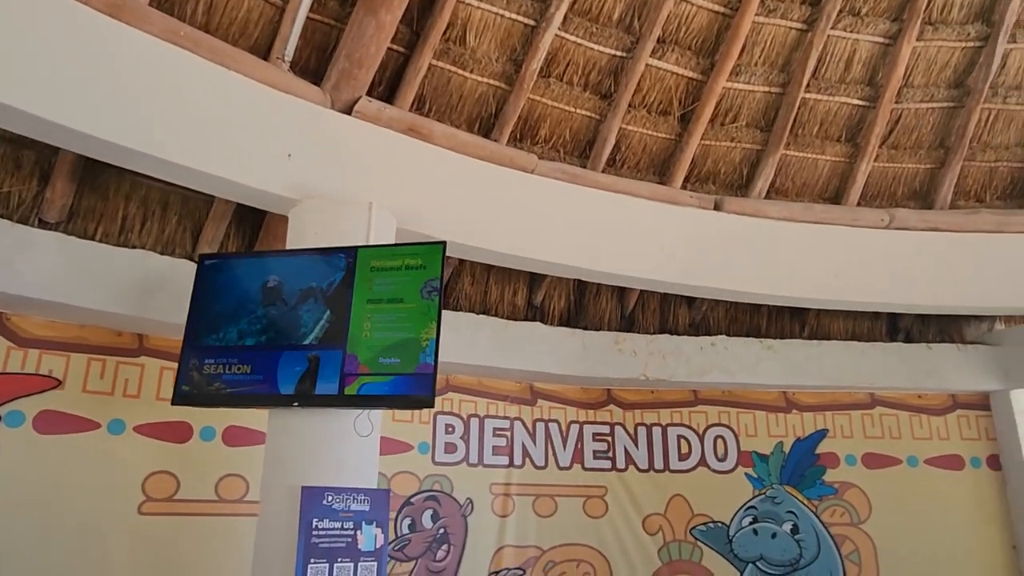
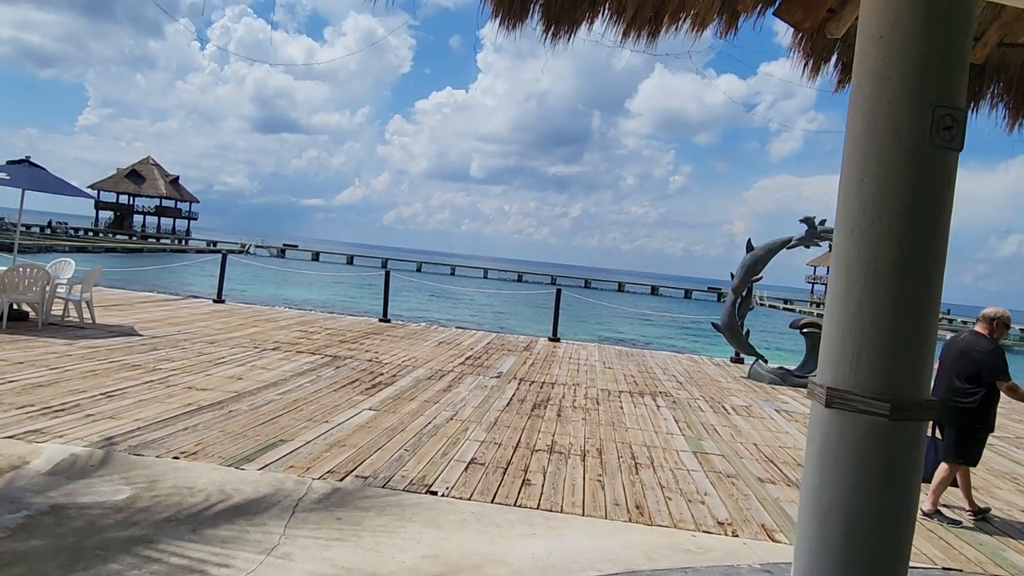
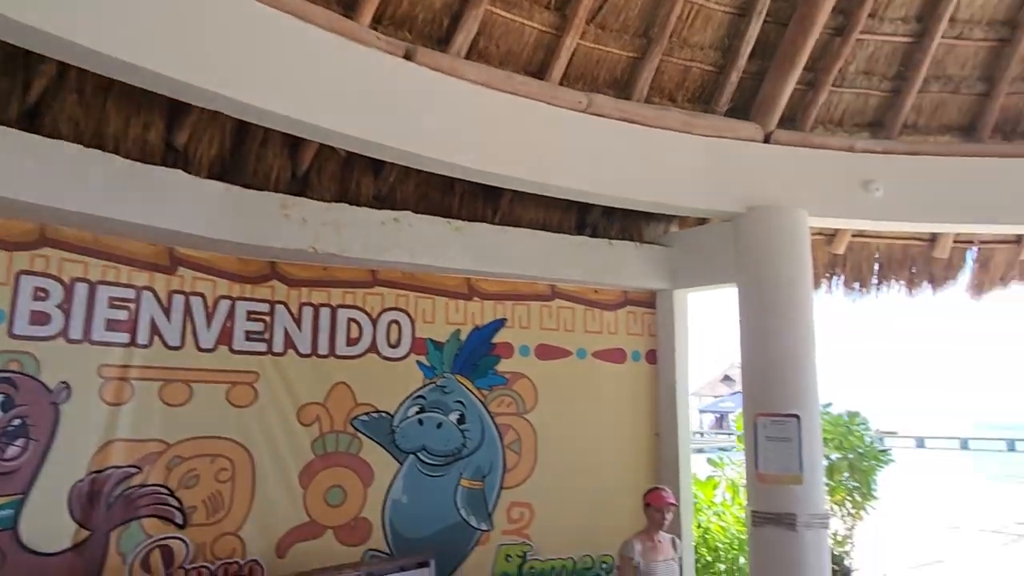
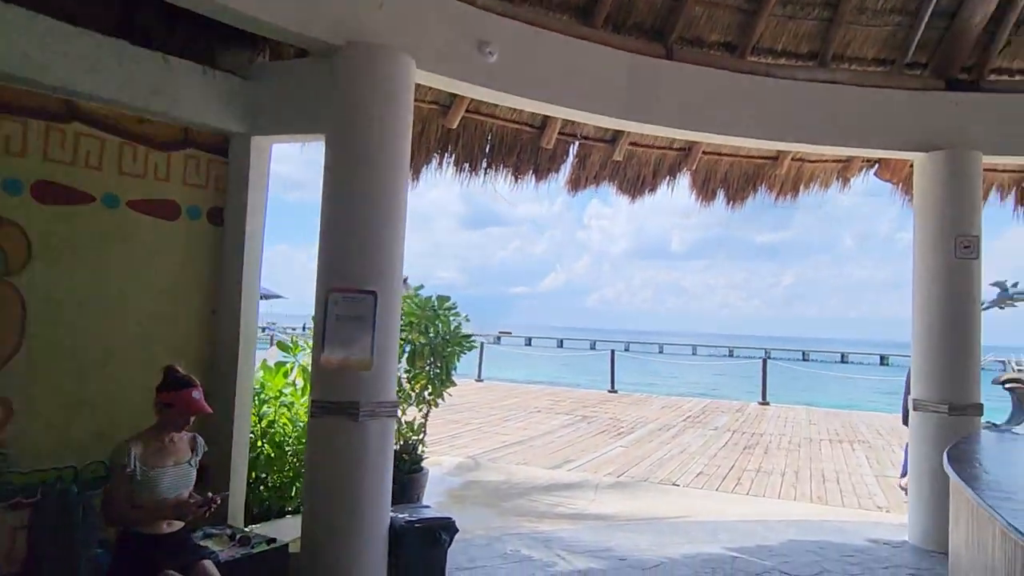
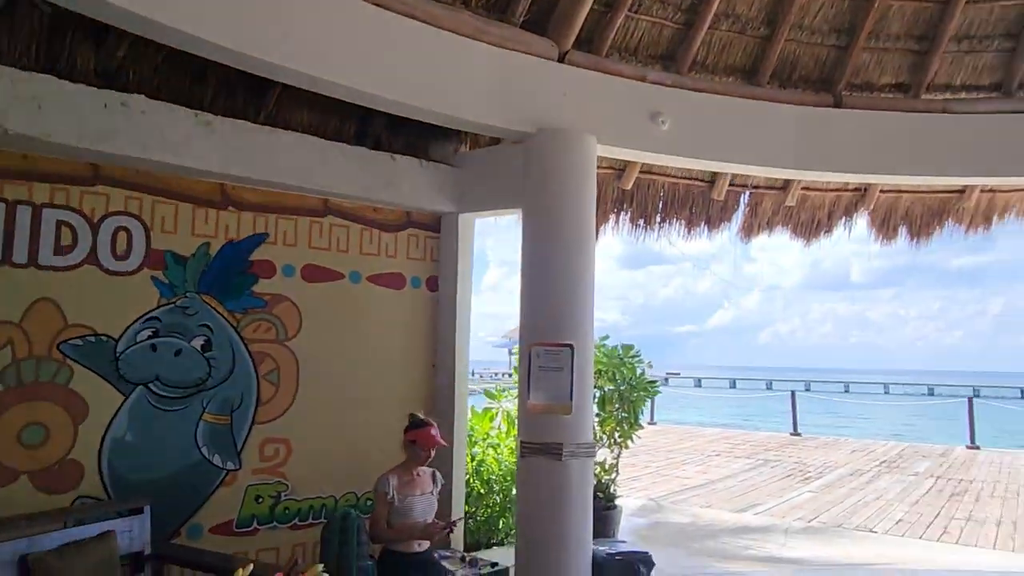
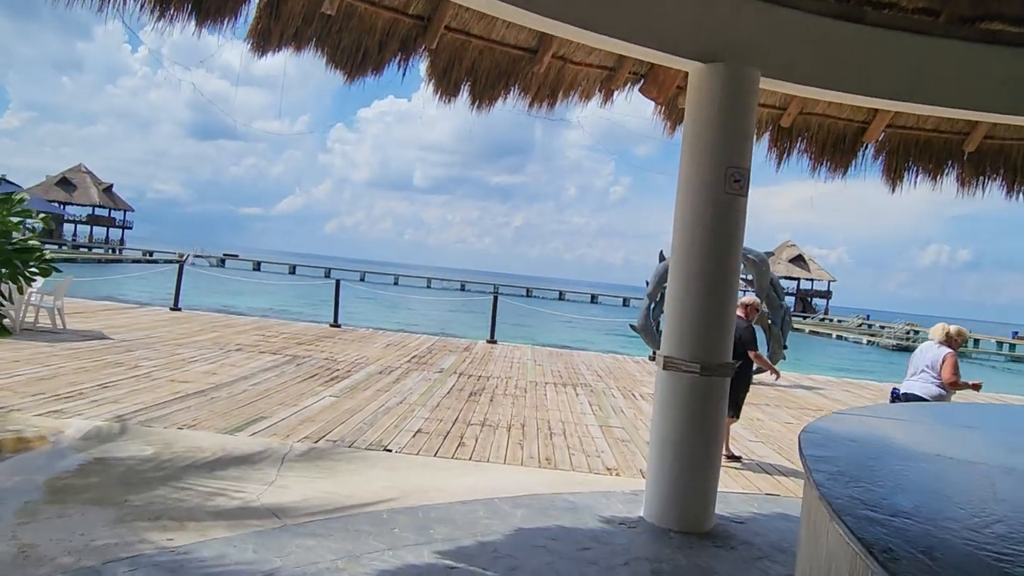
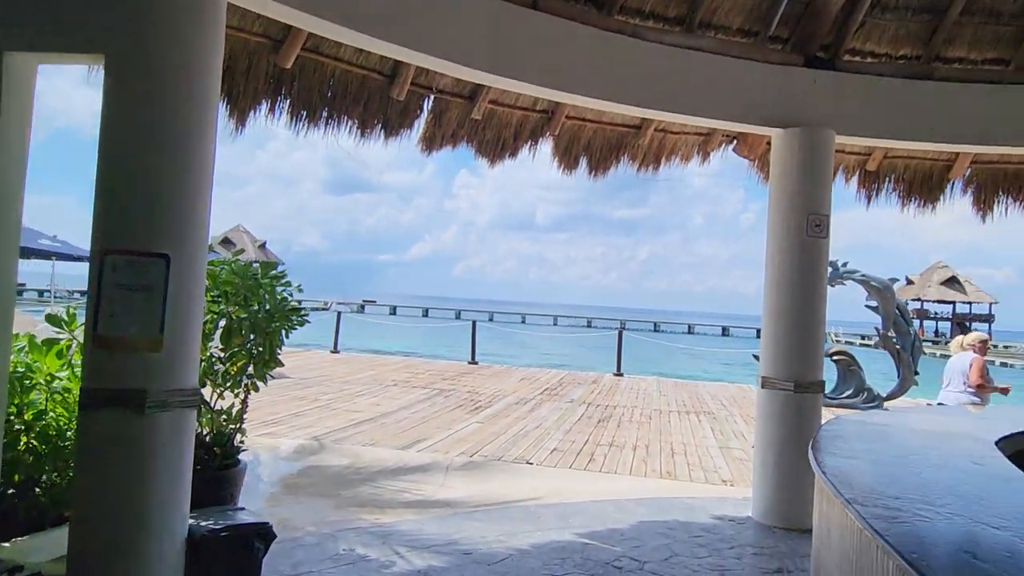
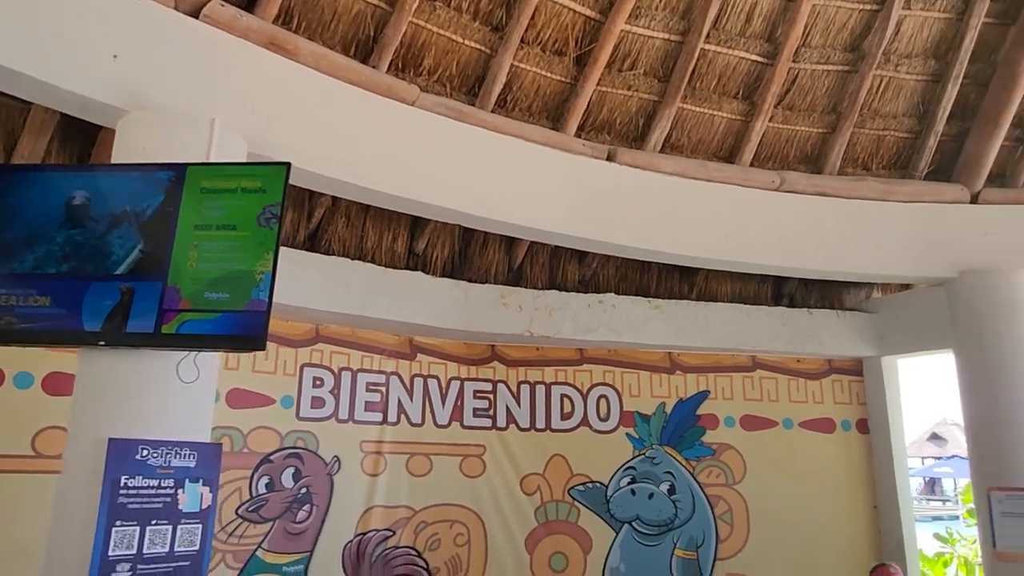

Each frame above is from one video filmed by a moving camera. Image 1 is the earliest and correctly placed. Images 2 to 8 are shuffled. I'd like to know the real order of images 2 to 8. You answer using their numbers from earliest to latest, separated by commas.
8, 3, 5, 4, 7, 6, 2
